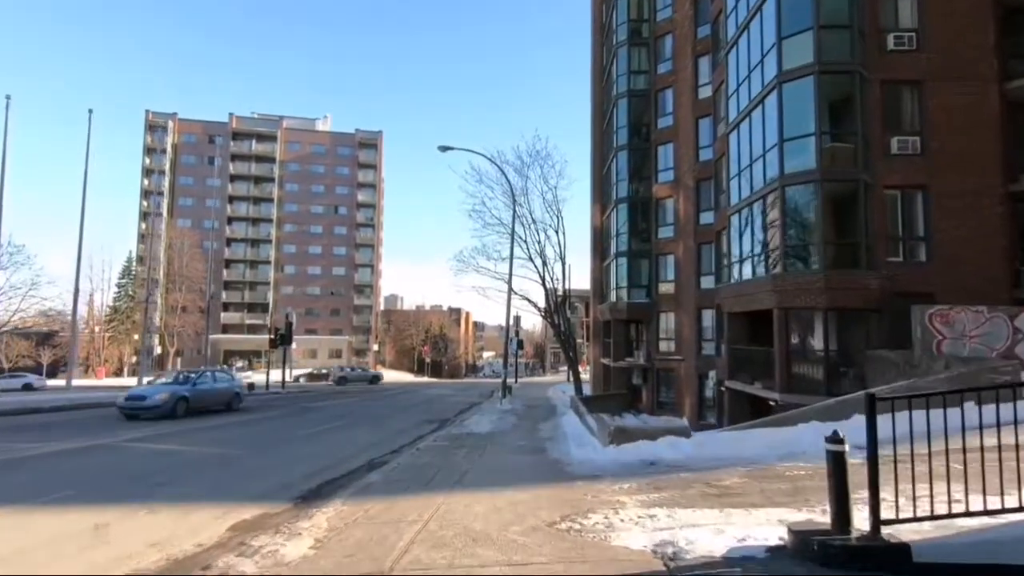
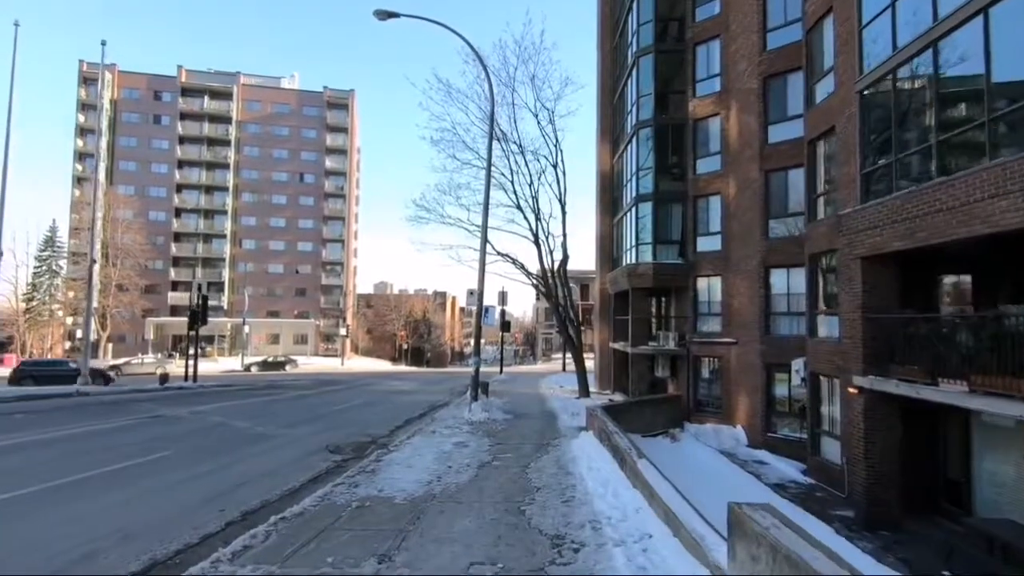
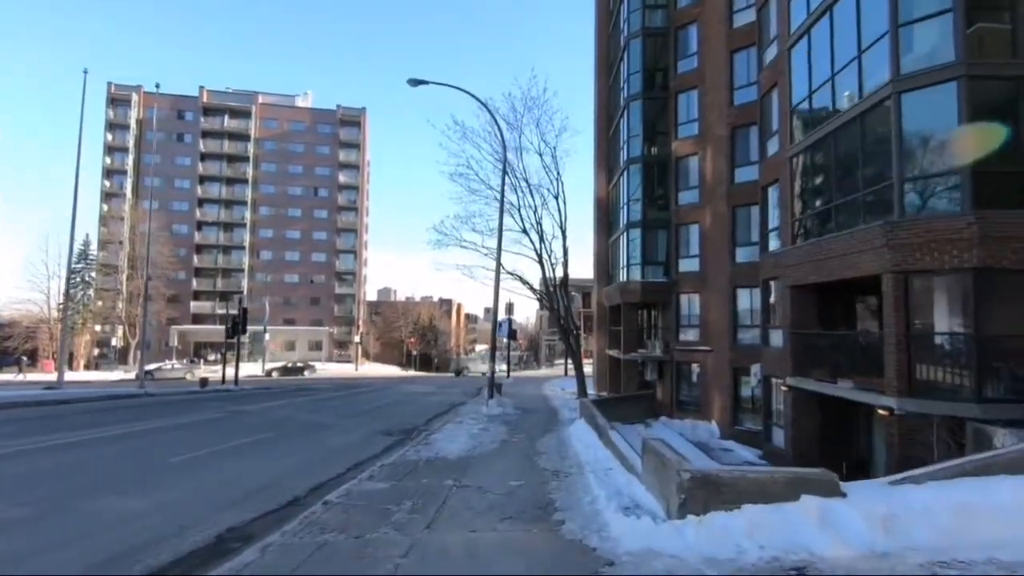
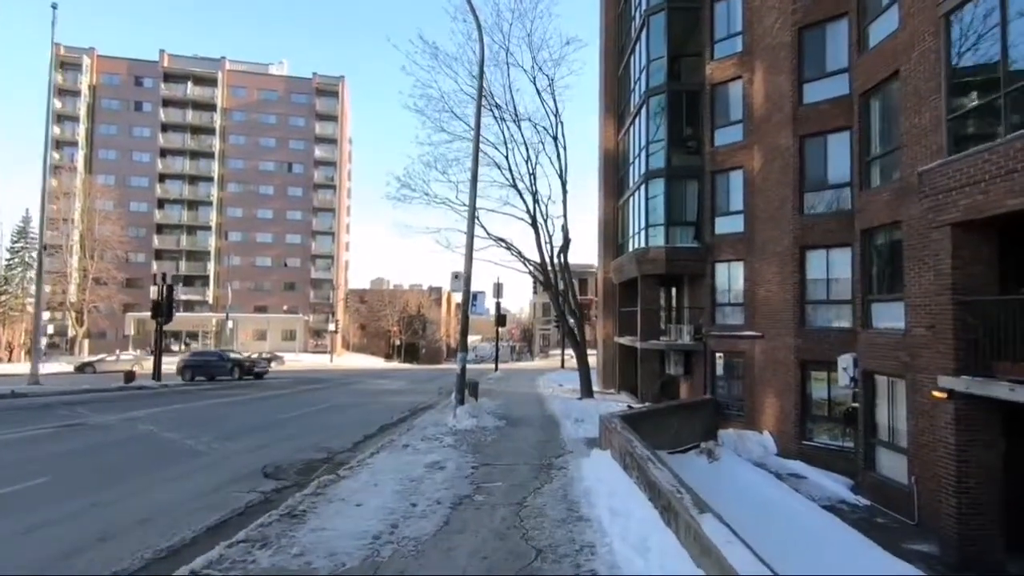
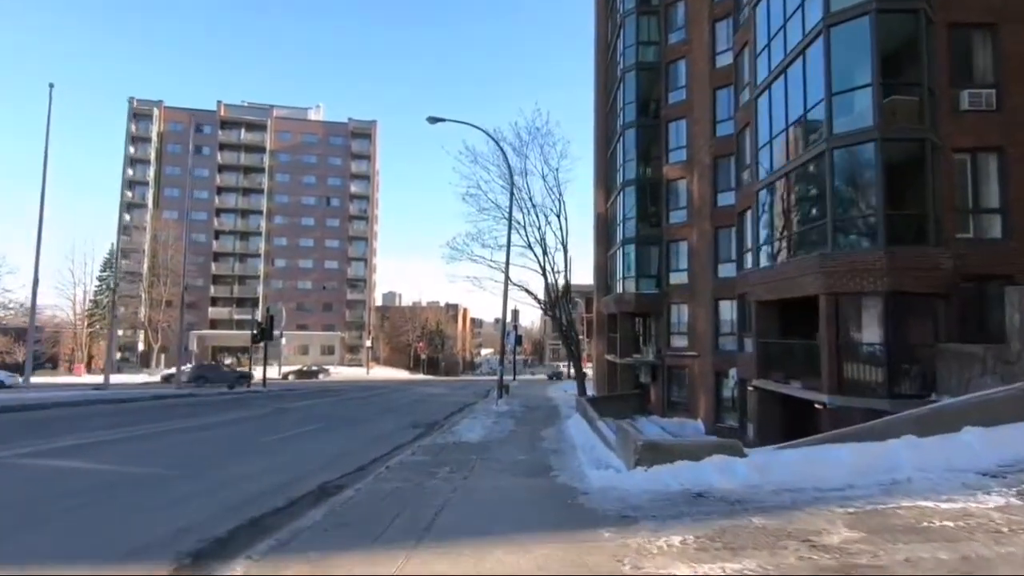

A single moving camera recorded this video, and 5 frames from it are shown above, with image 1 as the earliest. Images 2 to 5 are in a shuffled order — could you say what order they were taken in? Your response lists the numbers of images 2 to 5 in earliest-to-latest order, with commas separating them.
5, 3, 2, 4
